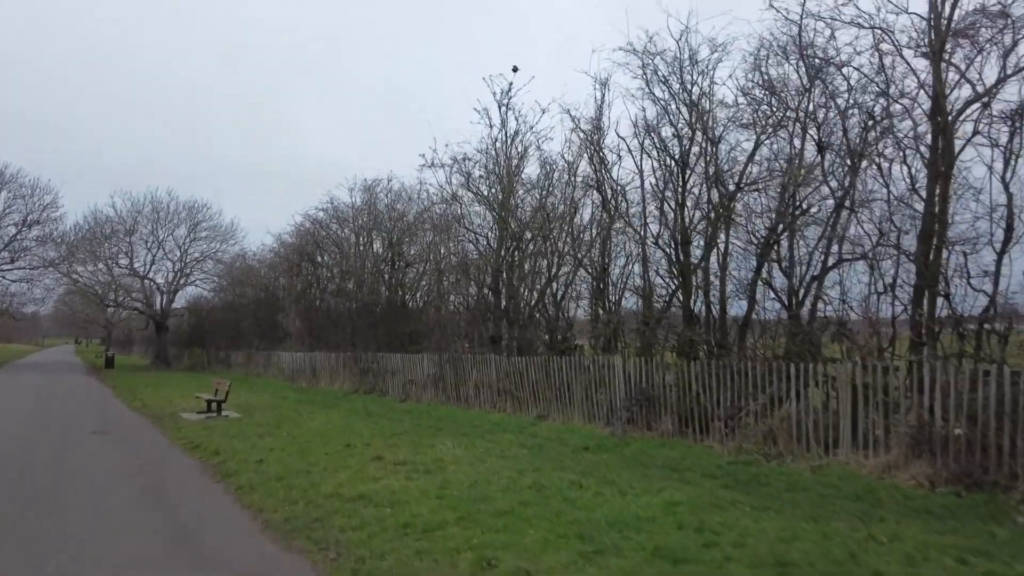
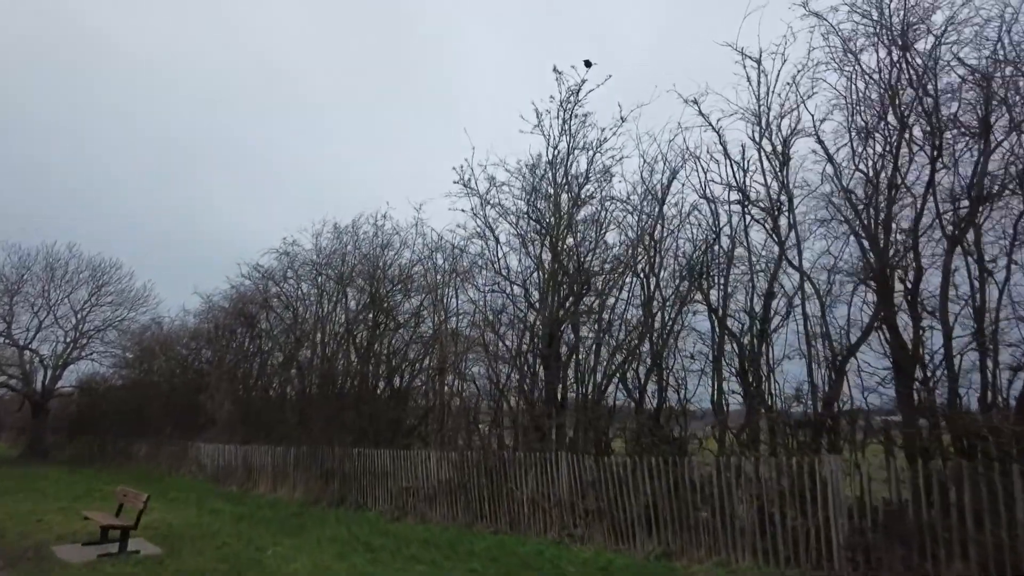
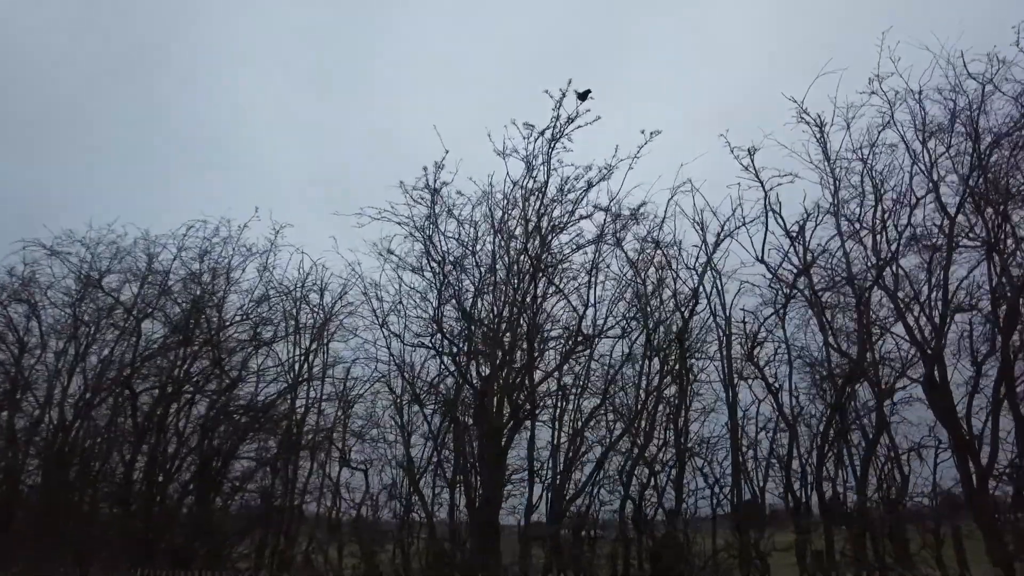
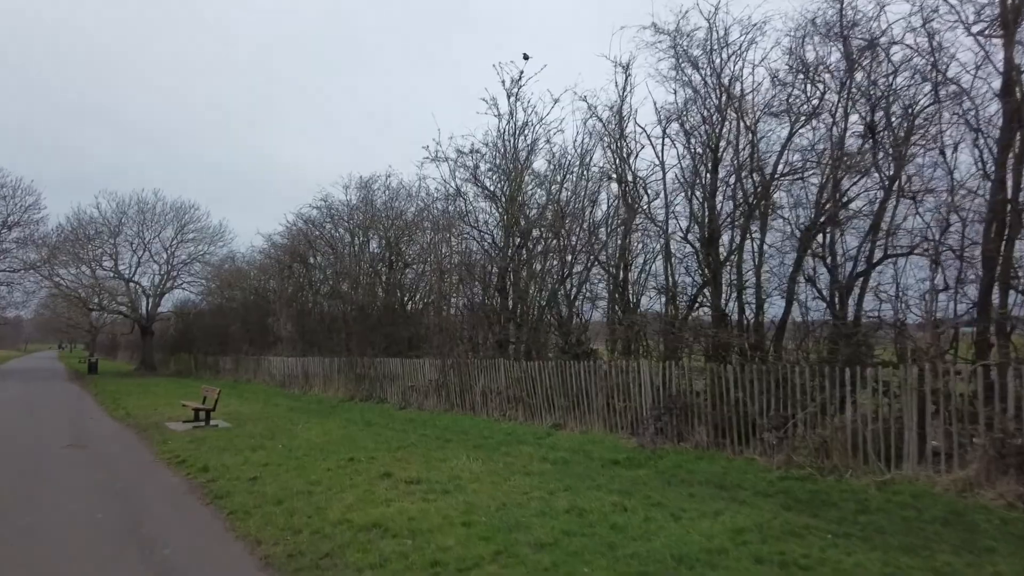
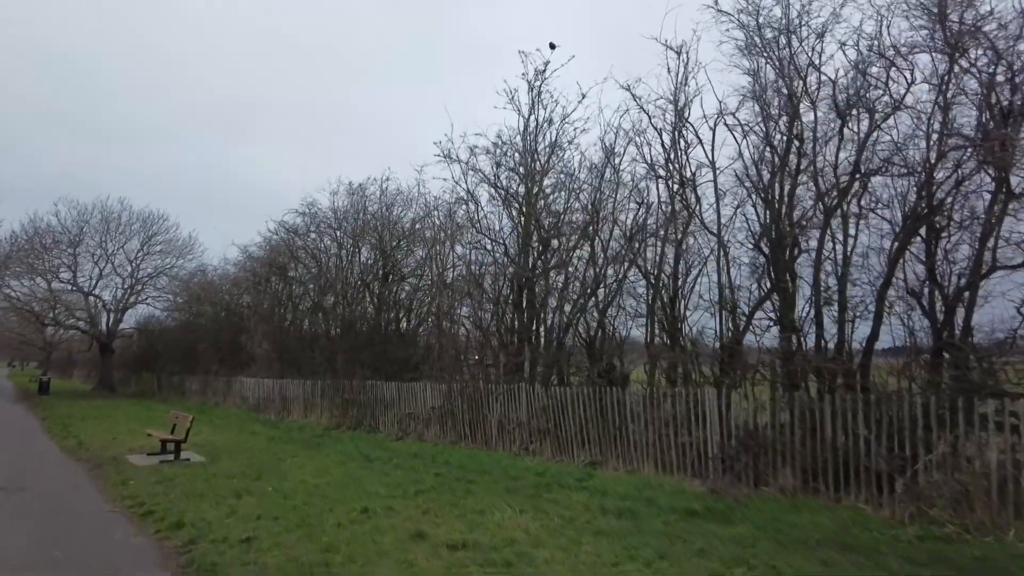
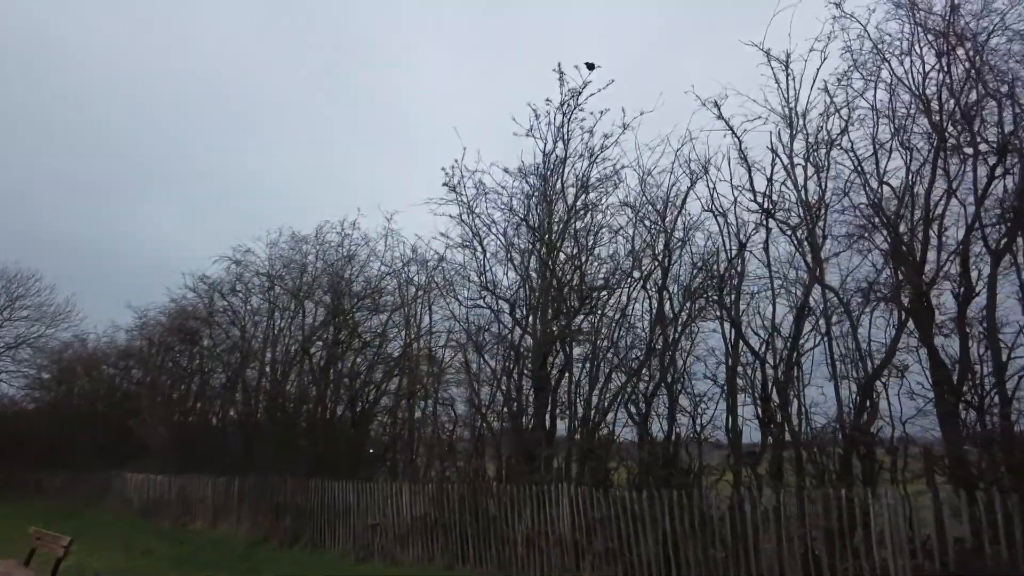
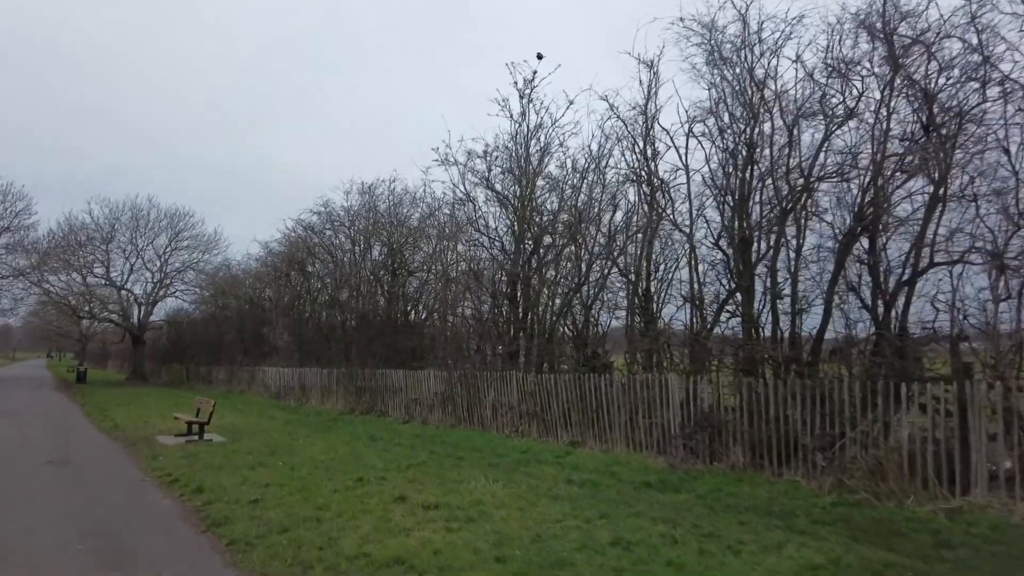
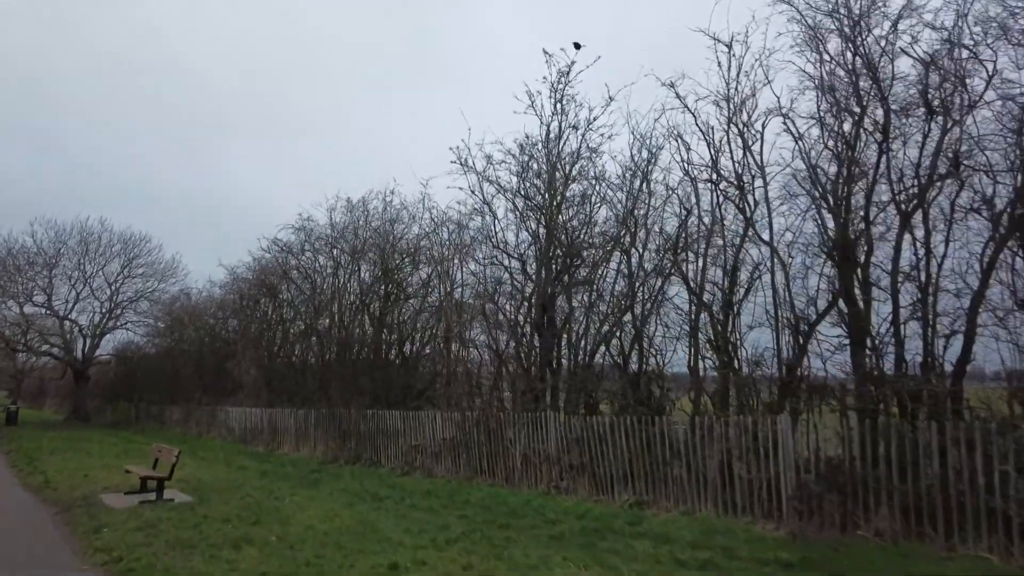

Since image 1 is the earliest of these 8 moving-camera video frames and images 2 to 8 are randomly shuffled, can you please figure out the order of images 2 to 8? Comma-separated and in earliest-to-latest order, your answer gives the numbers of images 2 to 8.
4, 7, 5, 8, 2, 6, 3
